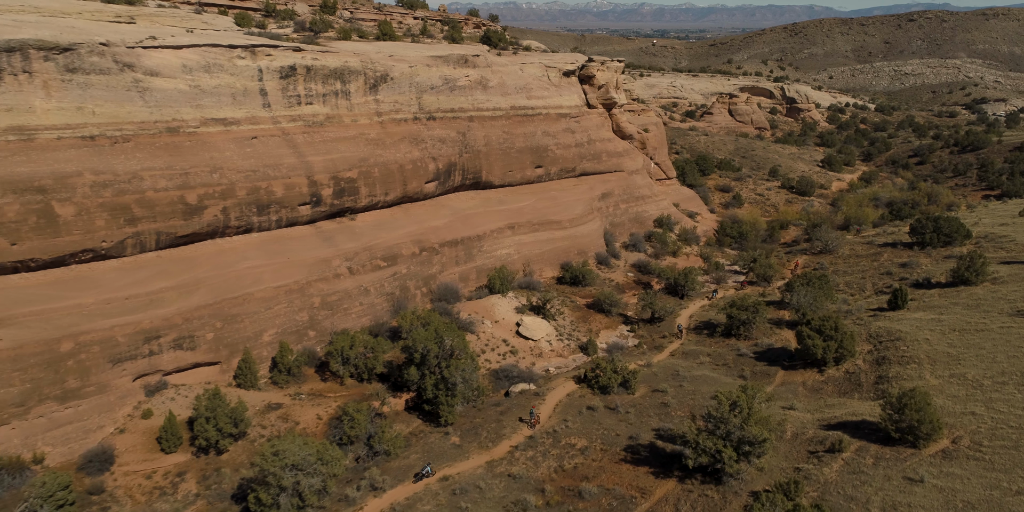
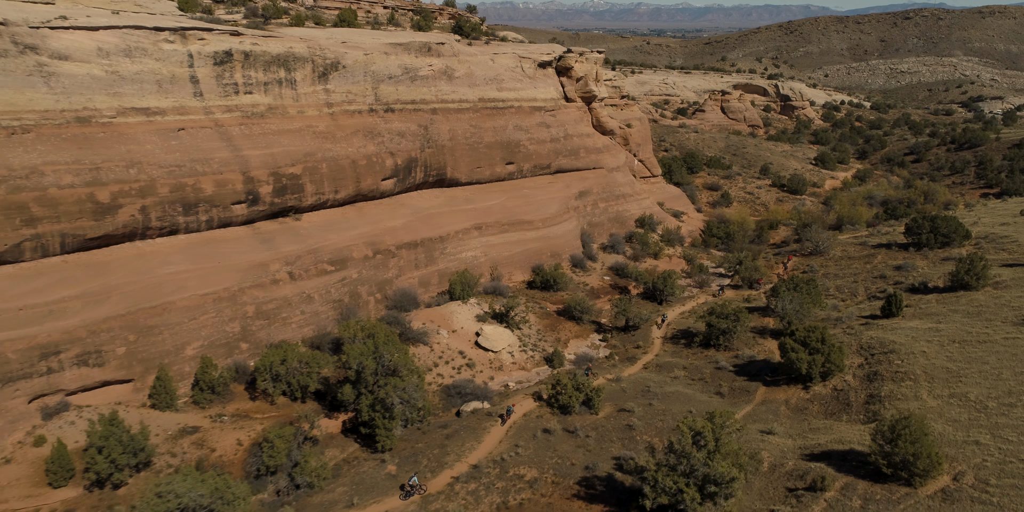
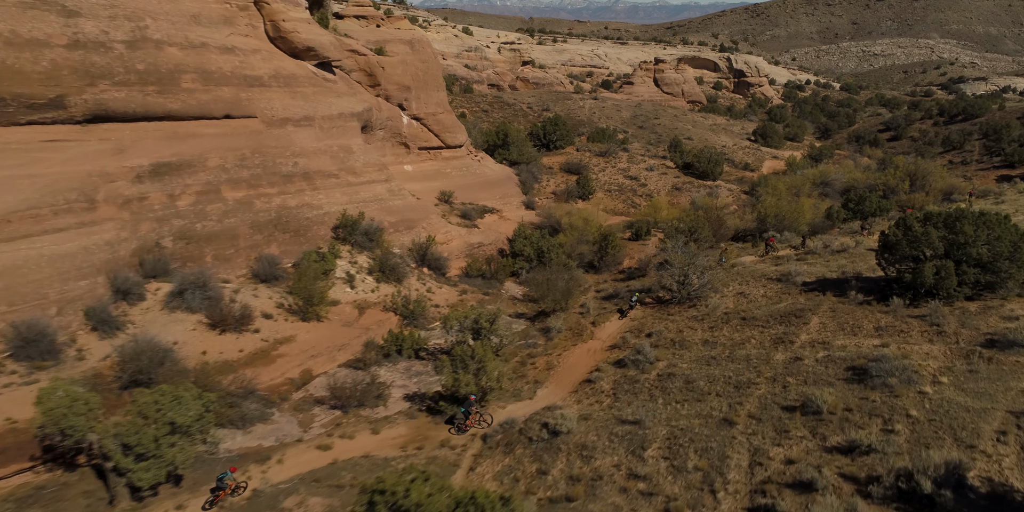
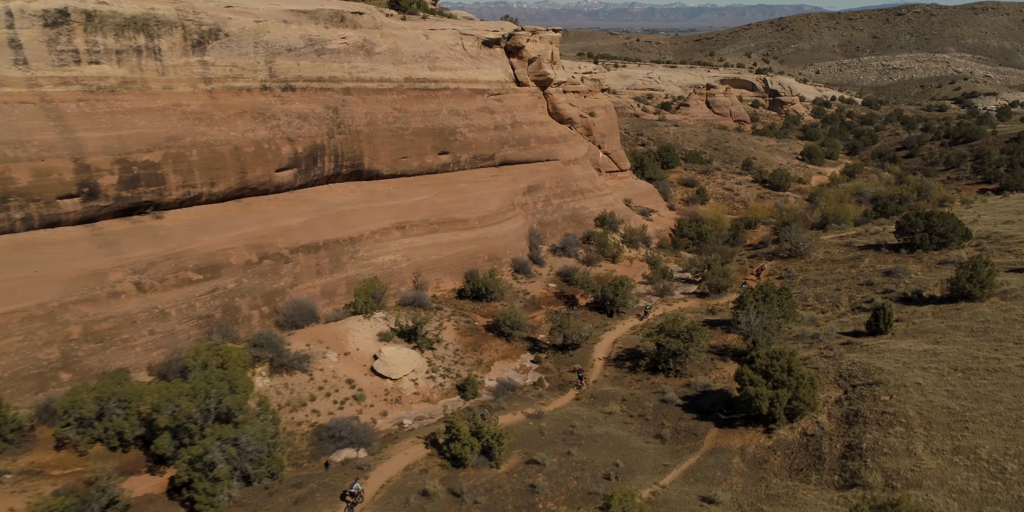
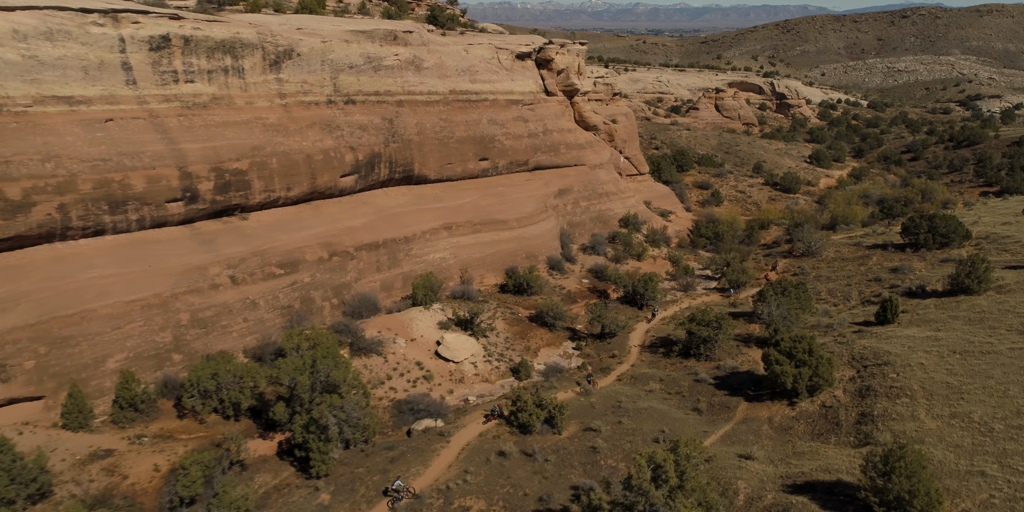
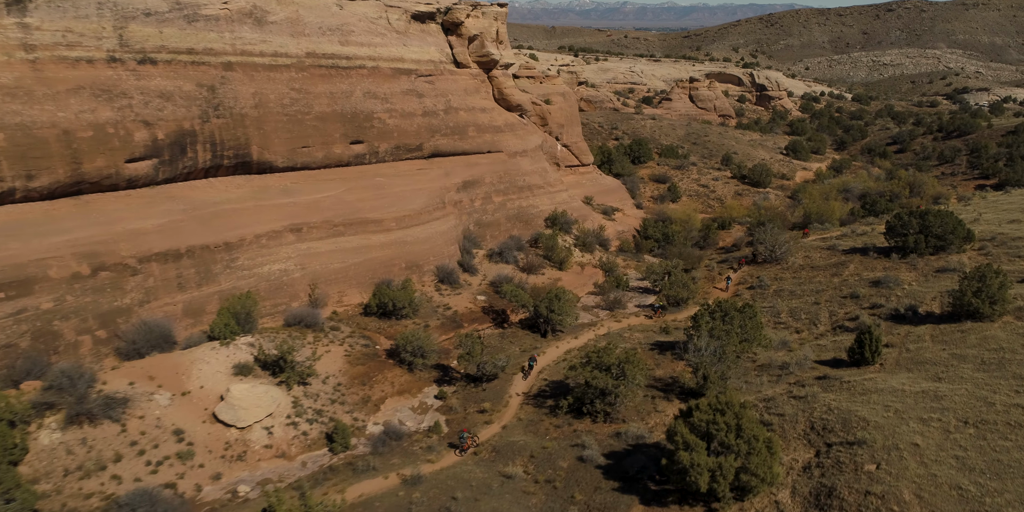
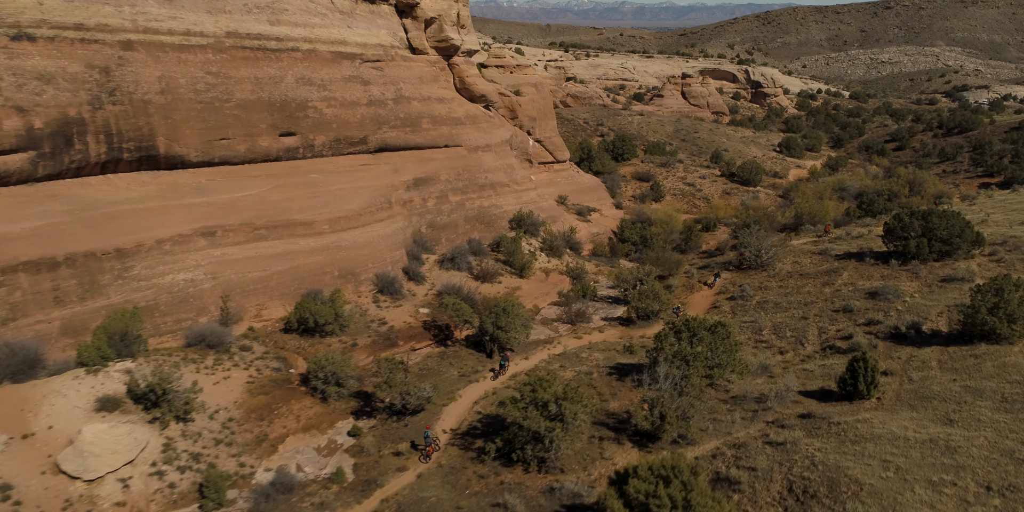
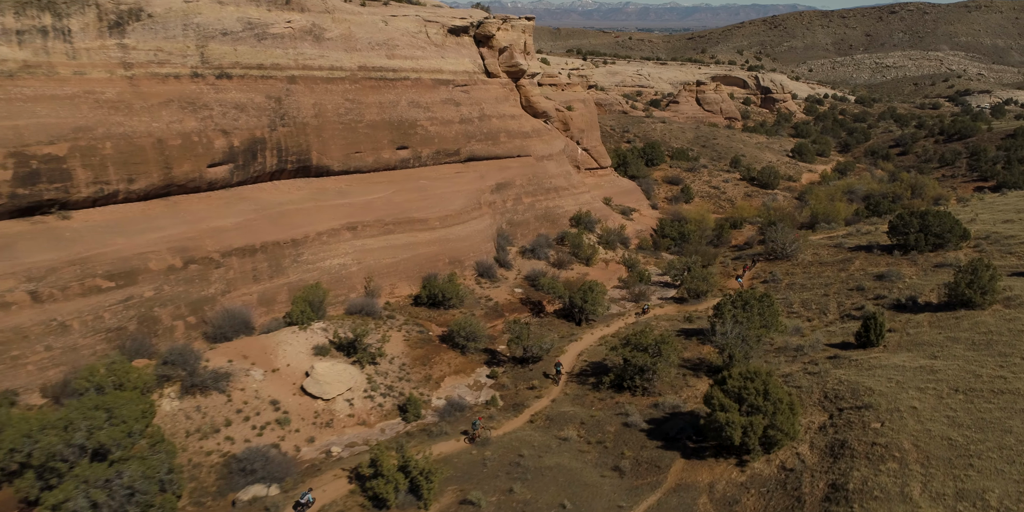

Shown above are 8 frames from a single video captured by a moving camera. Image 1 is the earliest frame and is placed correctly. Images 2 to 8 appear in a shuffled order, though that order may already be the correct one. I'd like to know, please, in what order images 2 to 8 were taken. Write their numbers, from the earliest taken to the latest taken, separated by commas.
2, 5, 4, 8, 6, 7, 3
